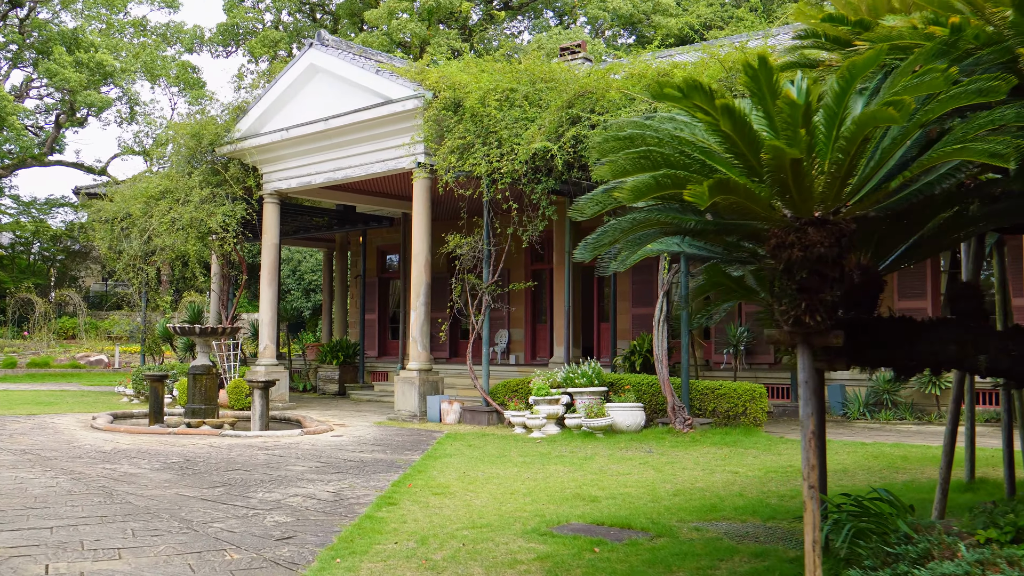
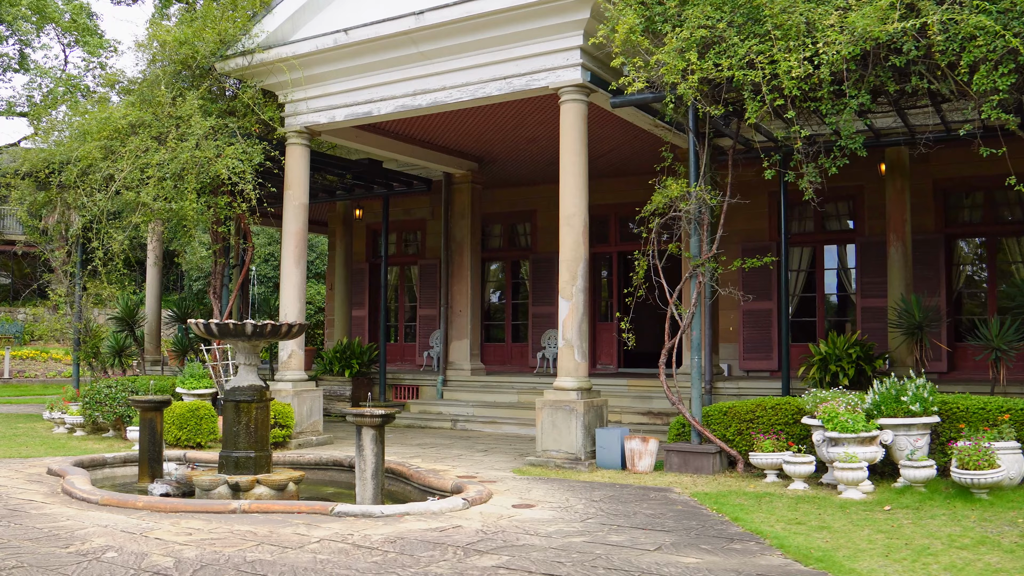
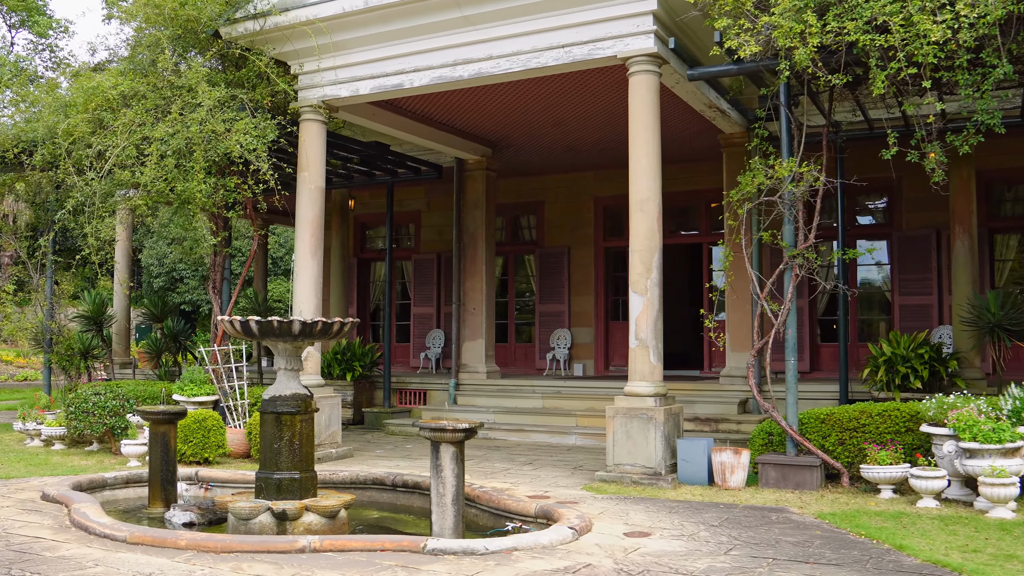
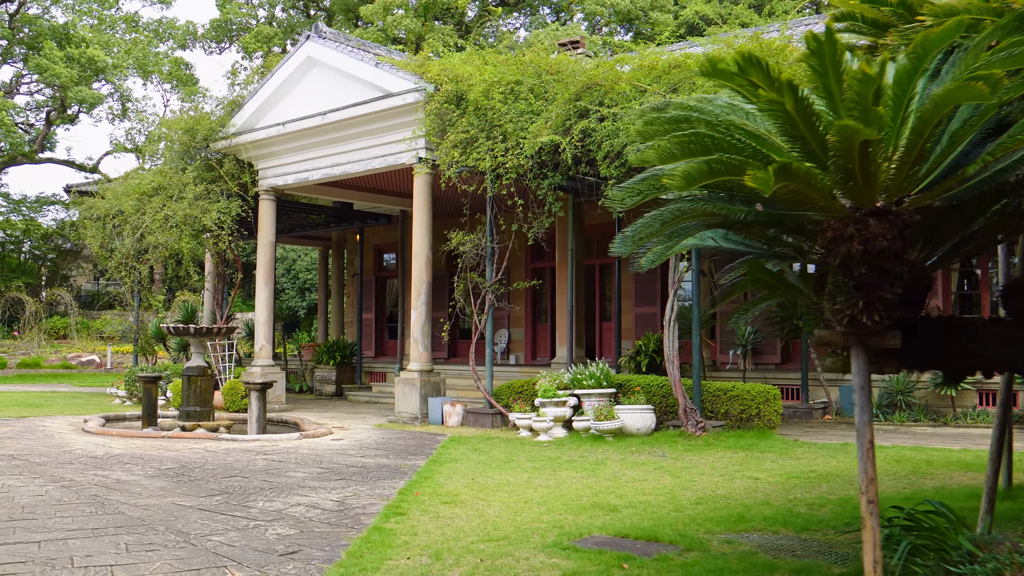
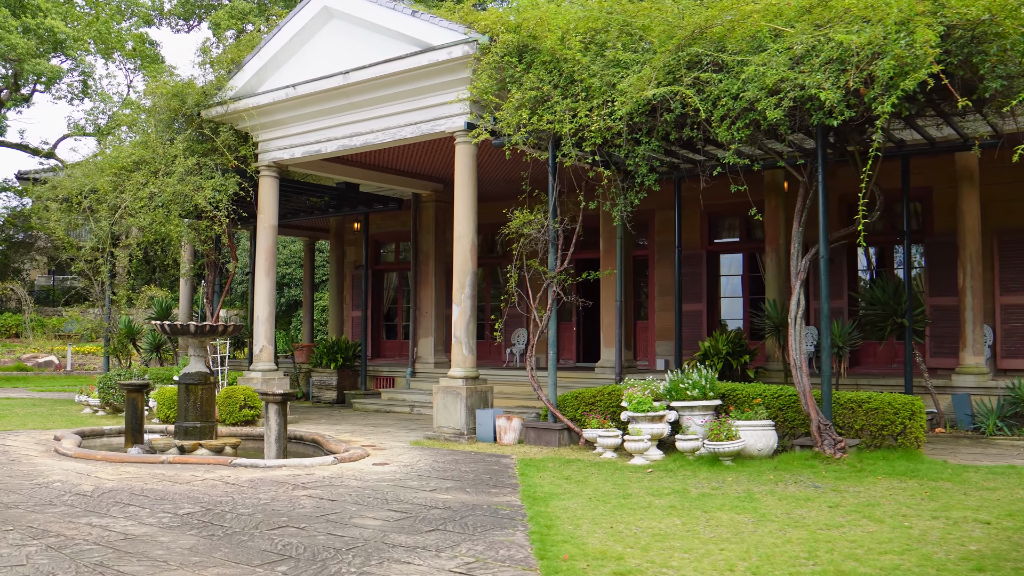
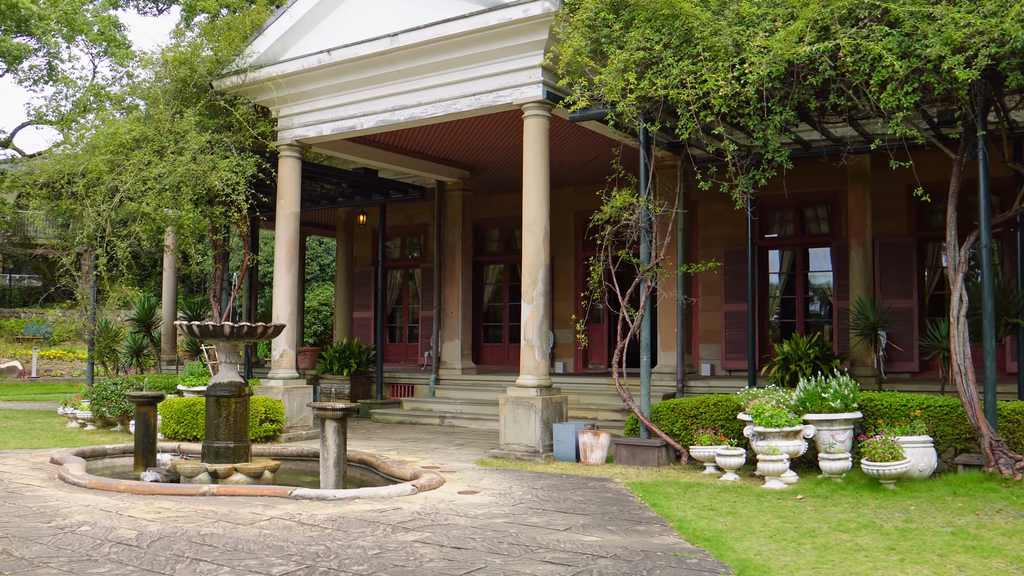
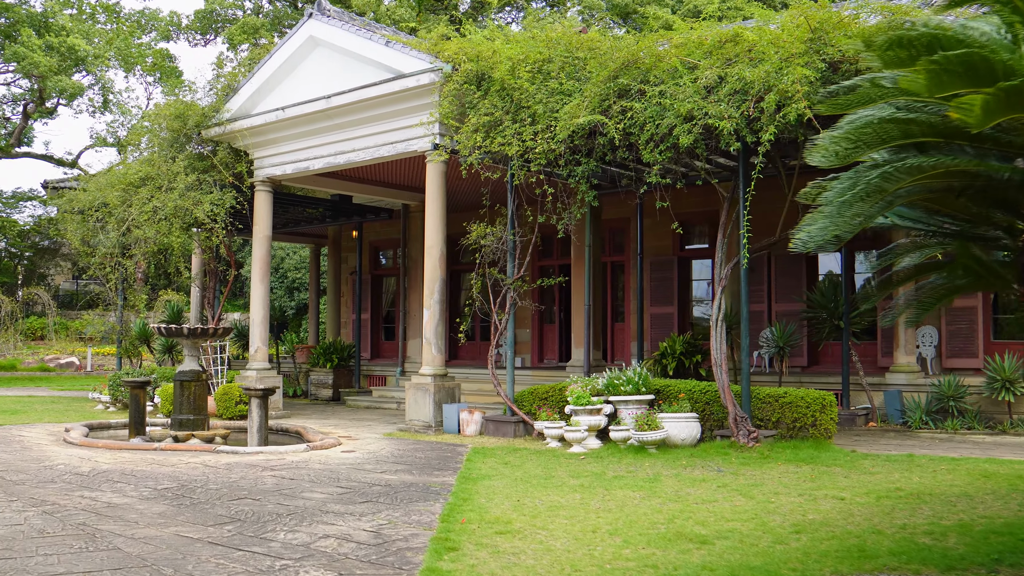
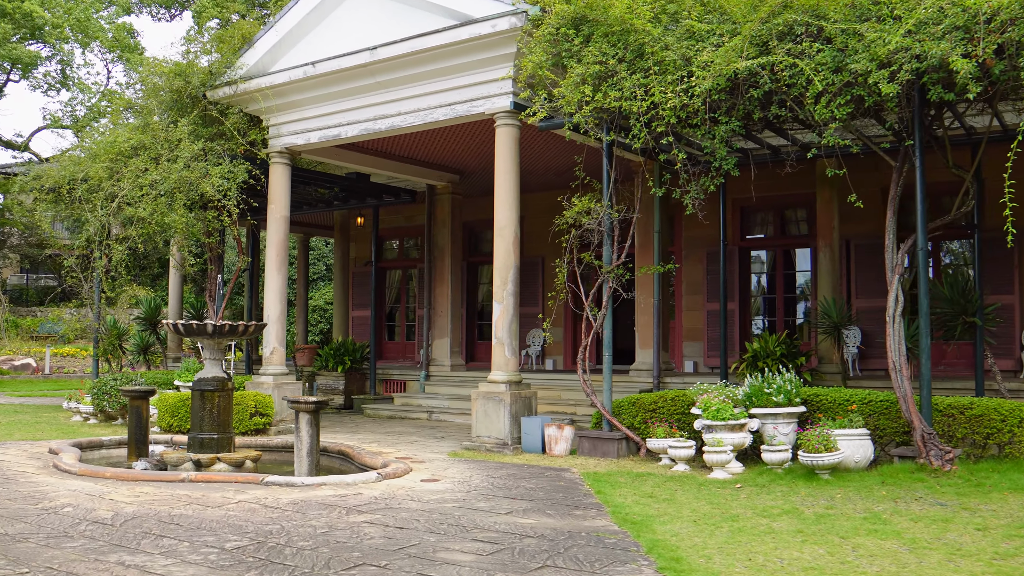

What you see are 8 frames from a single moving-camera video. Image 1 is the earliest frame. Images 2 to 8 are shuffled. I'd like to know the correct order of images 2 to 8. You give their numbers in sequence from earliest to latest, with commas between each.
4, 7, 5, 8, 6, 2, 3
